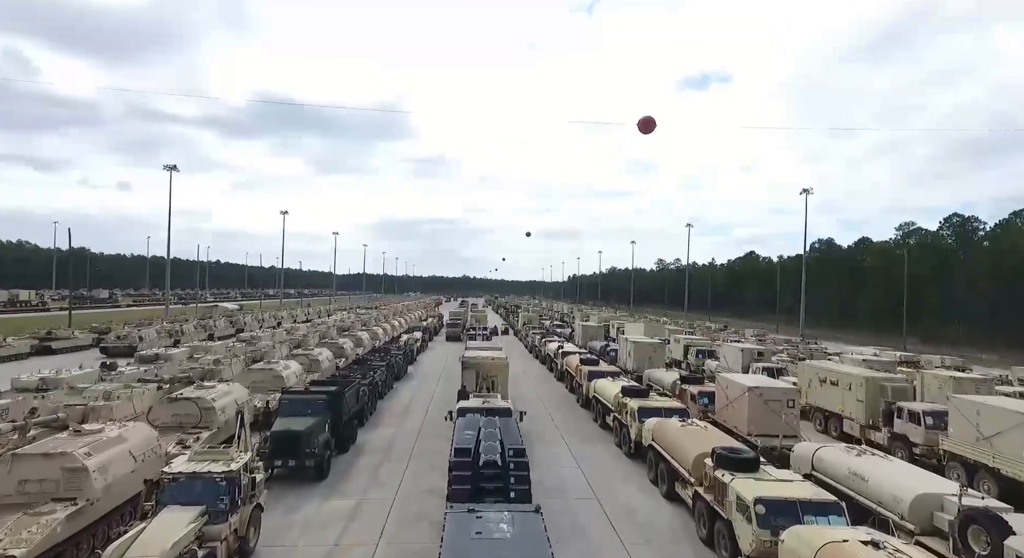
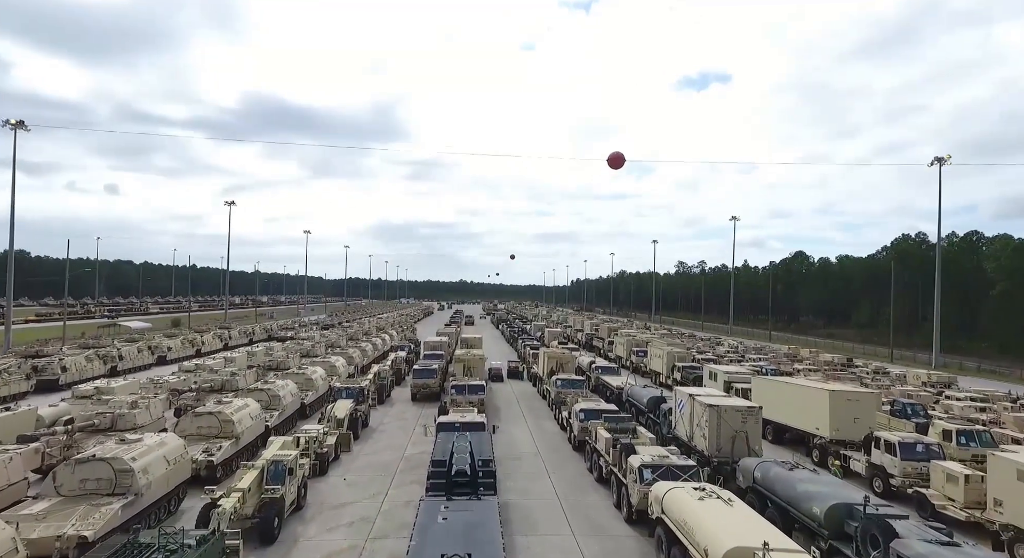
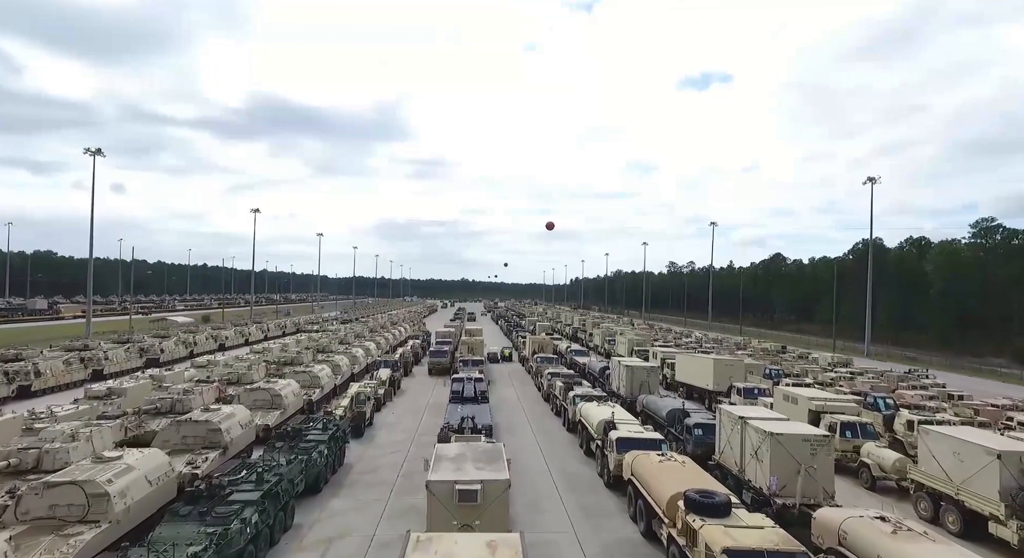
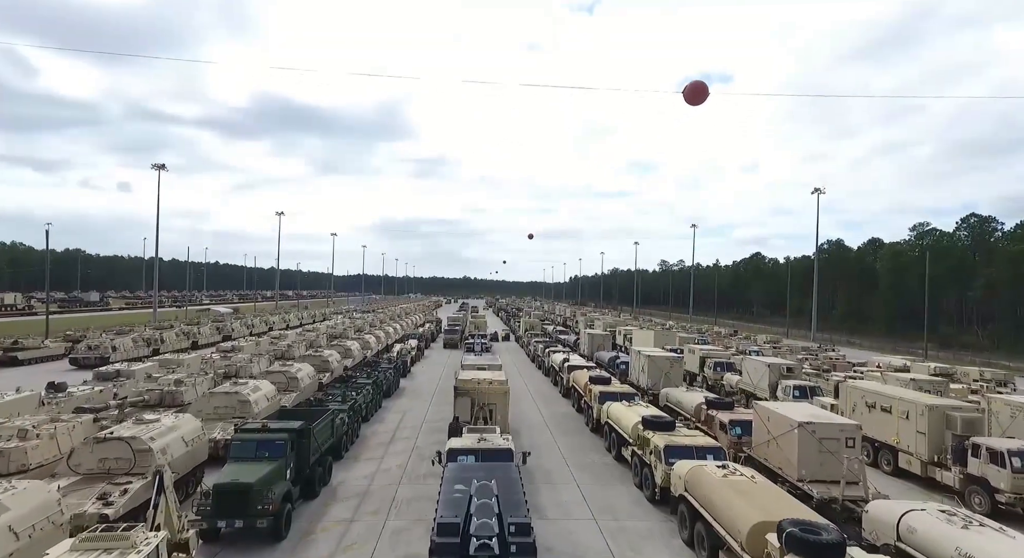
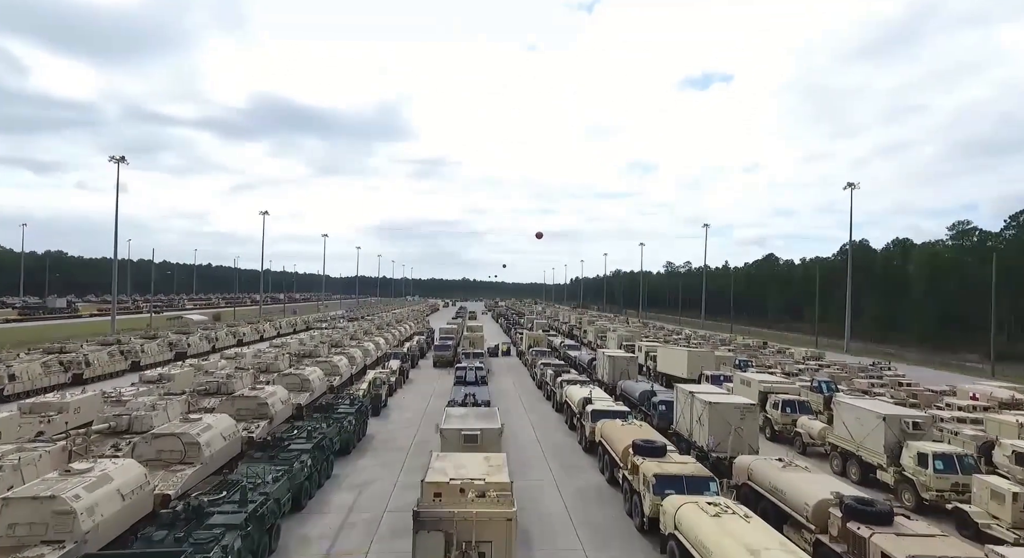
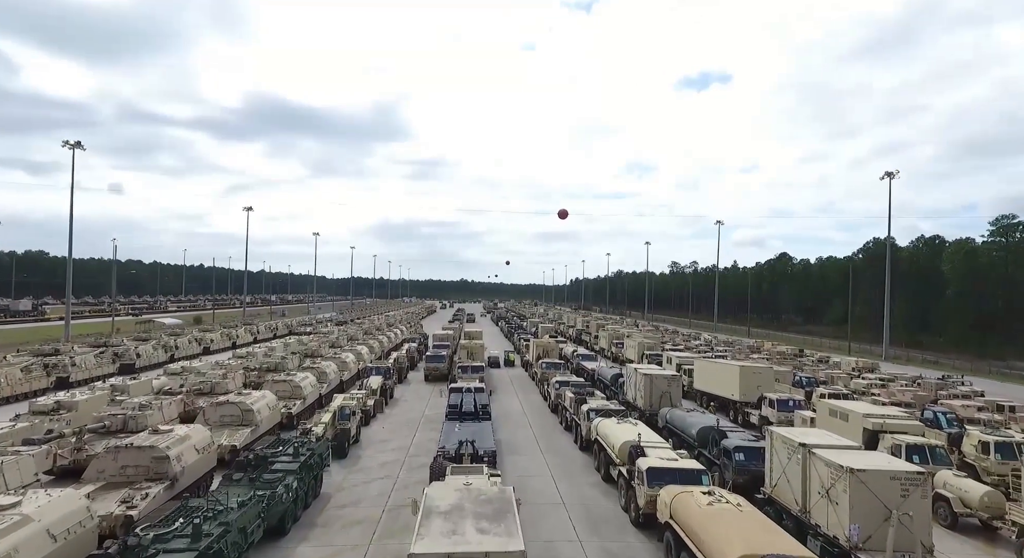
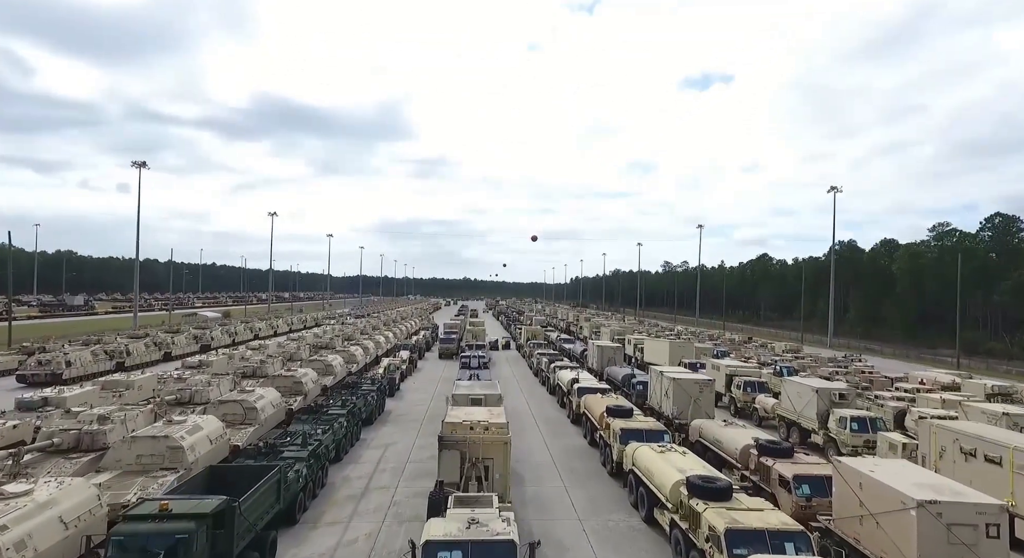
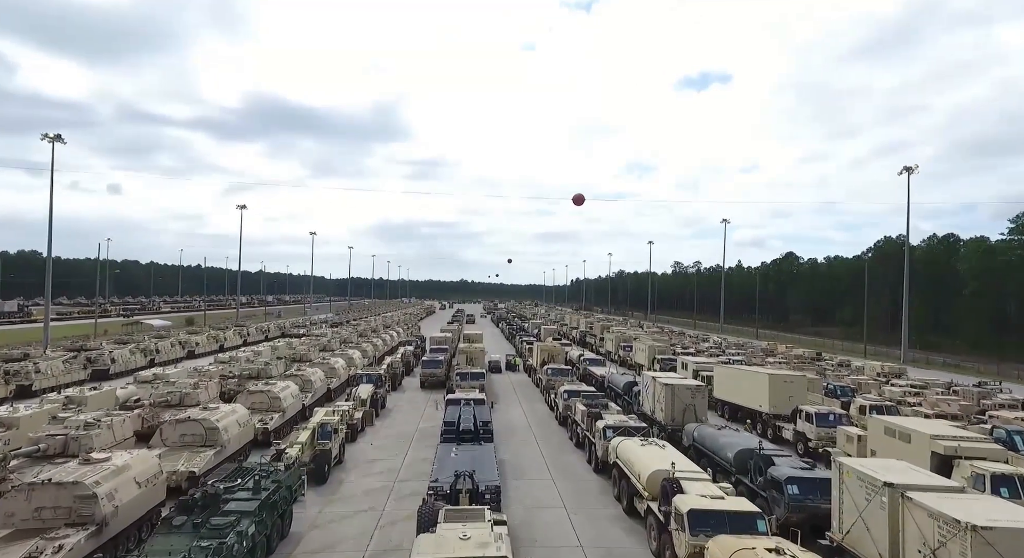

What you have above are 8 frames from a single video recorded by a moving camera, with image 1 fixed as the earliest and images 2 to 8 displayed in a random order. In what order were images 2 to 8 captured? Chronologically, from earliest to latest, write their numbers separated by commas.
4, 7, 5, 3, 6, 8, 2
